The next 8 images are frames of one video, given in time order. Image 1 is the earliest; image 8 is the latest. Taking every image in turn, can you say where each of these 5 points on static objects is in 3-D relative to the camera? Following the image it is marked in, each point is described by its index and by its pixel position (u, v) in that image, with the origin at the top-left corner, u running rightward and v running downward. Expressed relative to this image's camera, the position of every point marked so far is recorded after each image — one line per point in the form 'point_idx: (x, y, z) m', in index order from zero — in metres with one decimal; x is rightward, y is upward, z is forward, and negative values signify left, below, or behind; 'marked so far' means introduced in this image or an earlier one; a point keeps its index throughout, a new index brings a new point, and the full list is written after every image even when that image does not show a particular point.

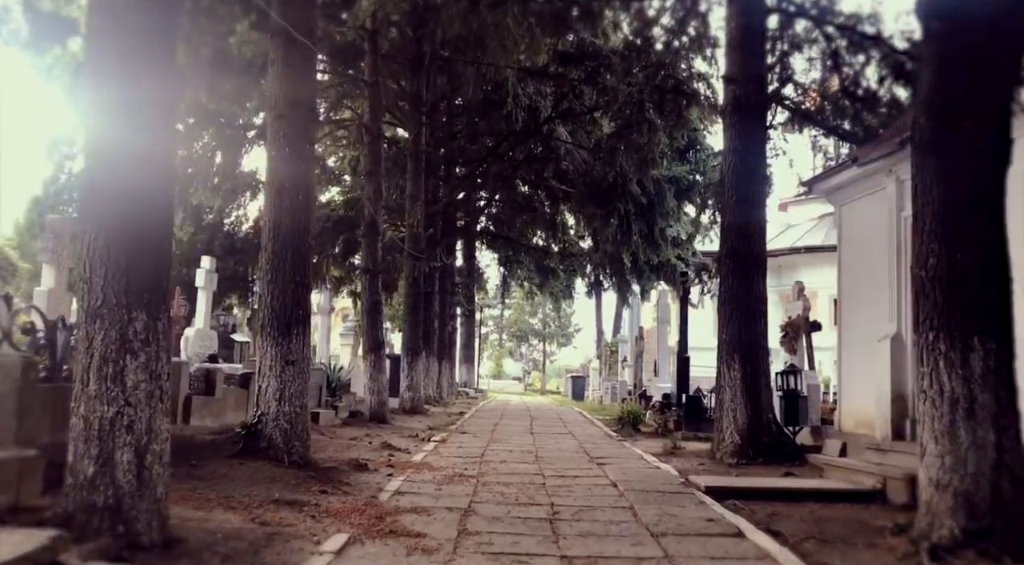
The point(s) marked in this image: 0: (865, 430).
0: (+3.7, -1.5, +8.5) m
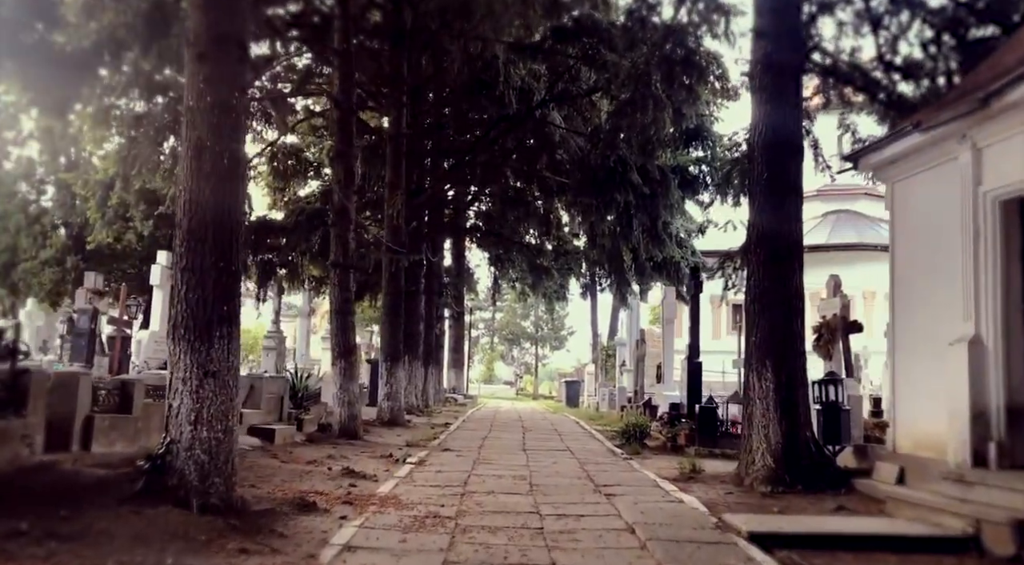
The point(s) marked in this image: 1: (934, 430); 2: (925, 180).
0: (+3.6, -1.5, +7.0) m
1: (+3.6, -1.3, +6.9) m
2: (+3.7, +0.9, +7.3) m
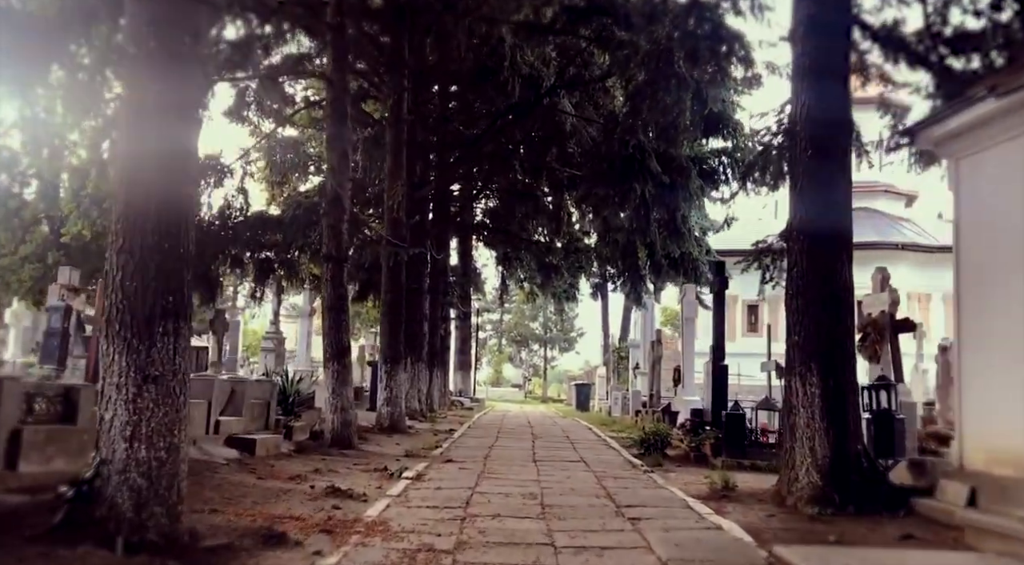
0: (+3.7, -1.4, +6.0) m
1: (+3.7, -1.2, +5.9) m
2: (+3.8, +1.0, +6.3) m
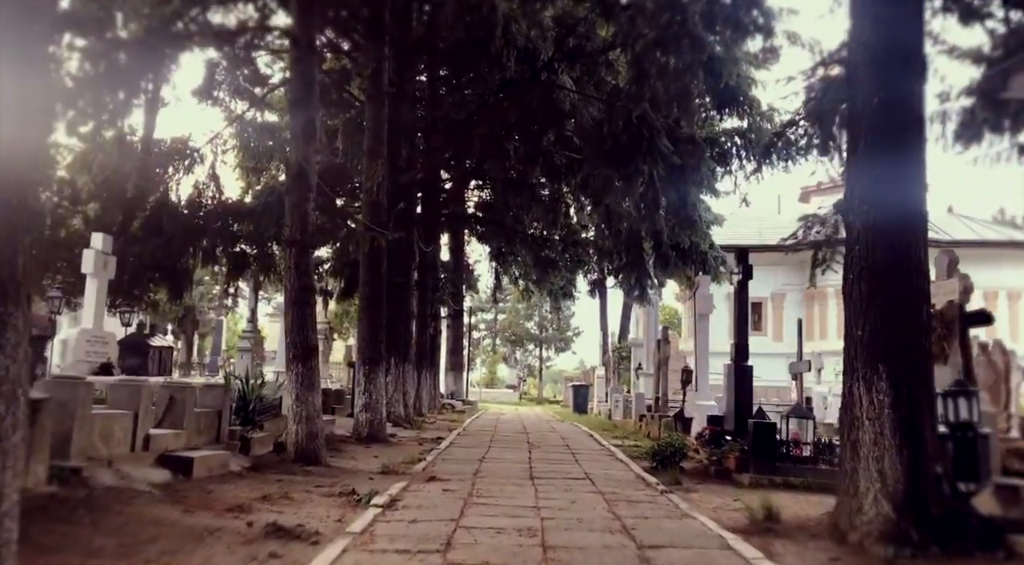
0: (+3.6, -1.3, +4.6) m
1: (+3.7, -1.1, +4.5) m
2: (+3.8, +1.1, +4.9) m
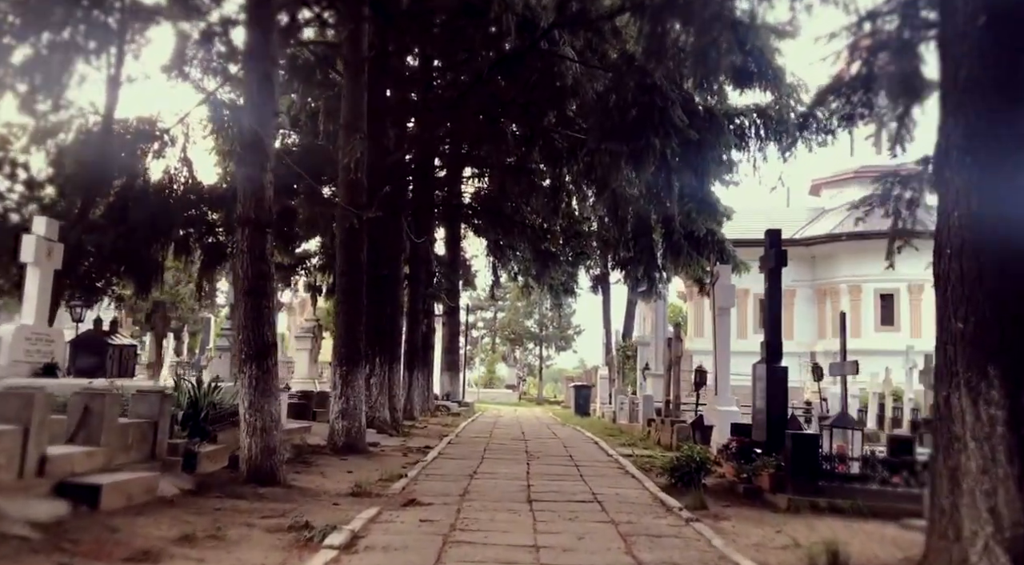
0: (+3.6, -1.1, +3.2) m
1: (+3.6, -0.9, +3.2) m
2: (+3.7, +1.3, +3.5) m
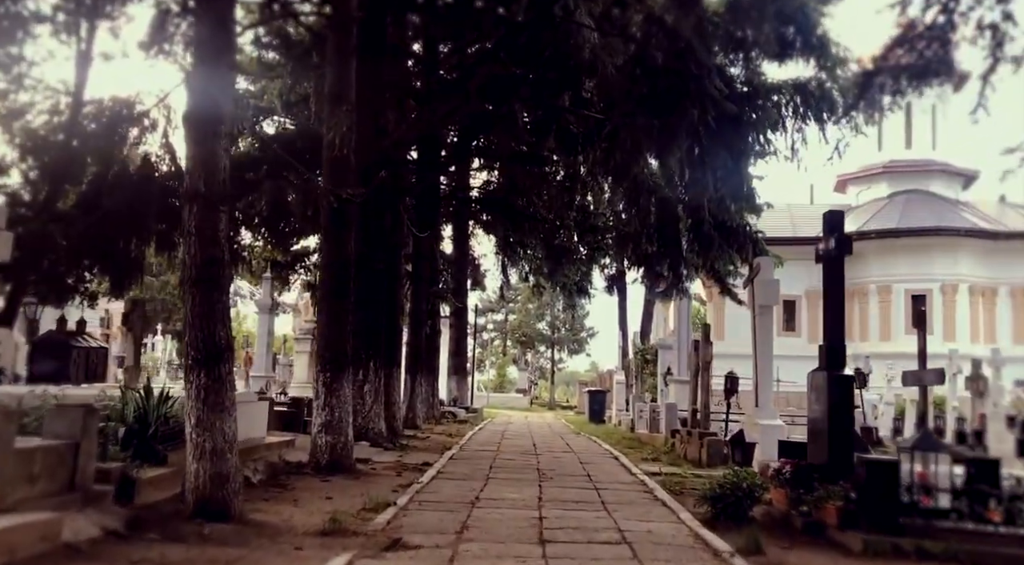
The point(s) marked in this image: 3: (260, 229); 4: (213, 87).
0: (+3.6, -1.0, +1.7) m
1: (+3.6, -0.8, +1.7) m
2: (+3.7, +1.3, +2.1) m
3: (-5.4, +1.1, +17.2) m
4: (-2.3, +1.7, +6.3) m
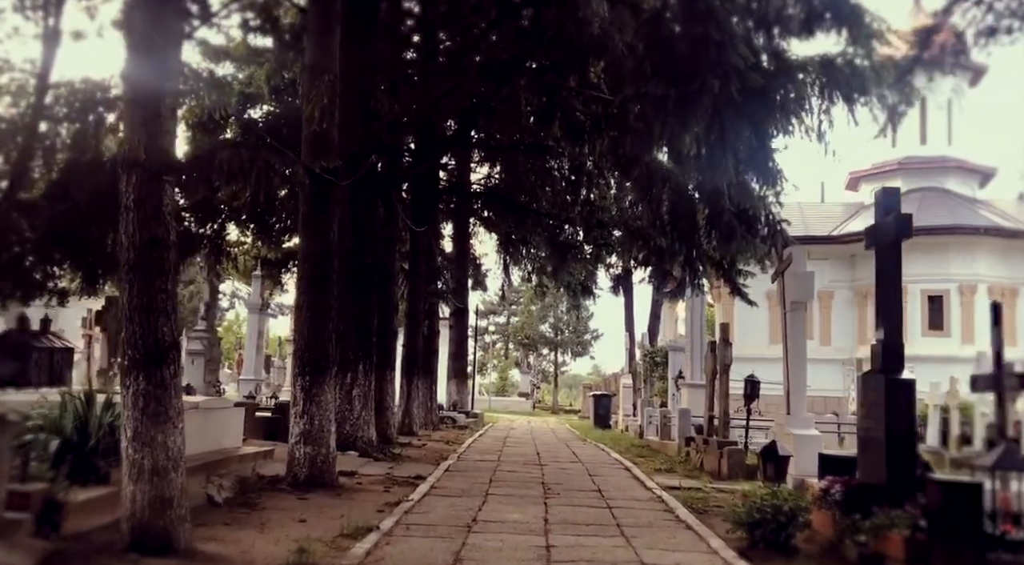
0: (+3.6, -0.9, +0.7) m
1: (+3.6, -0.7, +0.7) m
2: (+3.7, +1.5, +1.1) m
3: (-5.3, +1.2, +16.2) m
4: (-2.3, +1.8, +5.3) m
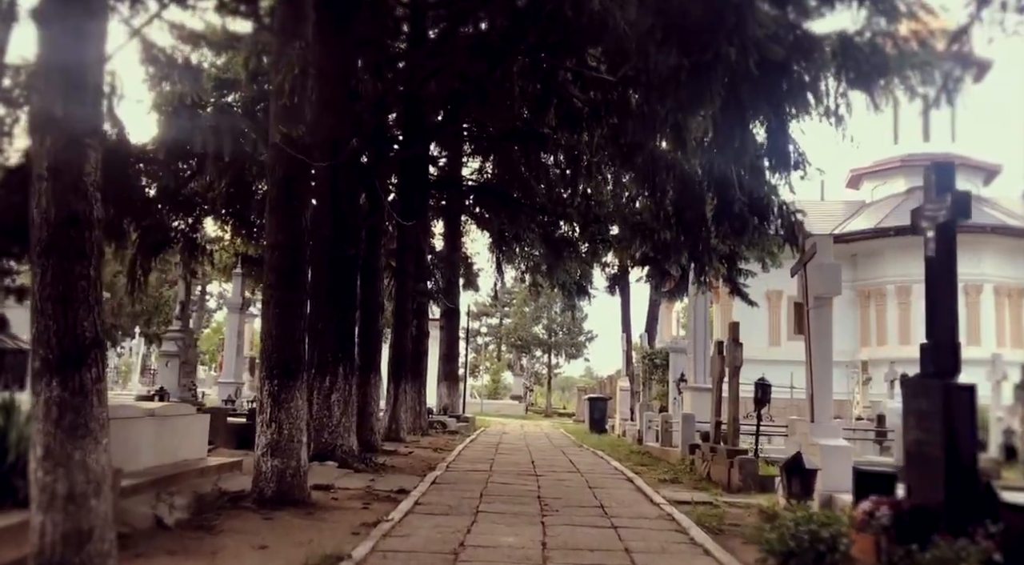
0: (+3.6, -0.8, -0.1) m
1: (+3.6, -0.7, -0.2) m
2: (+3.7, +1.5, +0.2) m
3: (-5.5, +1.2, +15.3) m
4: (-2.3, +1.8, +4.4) m
